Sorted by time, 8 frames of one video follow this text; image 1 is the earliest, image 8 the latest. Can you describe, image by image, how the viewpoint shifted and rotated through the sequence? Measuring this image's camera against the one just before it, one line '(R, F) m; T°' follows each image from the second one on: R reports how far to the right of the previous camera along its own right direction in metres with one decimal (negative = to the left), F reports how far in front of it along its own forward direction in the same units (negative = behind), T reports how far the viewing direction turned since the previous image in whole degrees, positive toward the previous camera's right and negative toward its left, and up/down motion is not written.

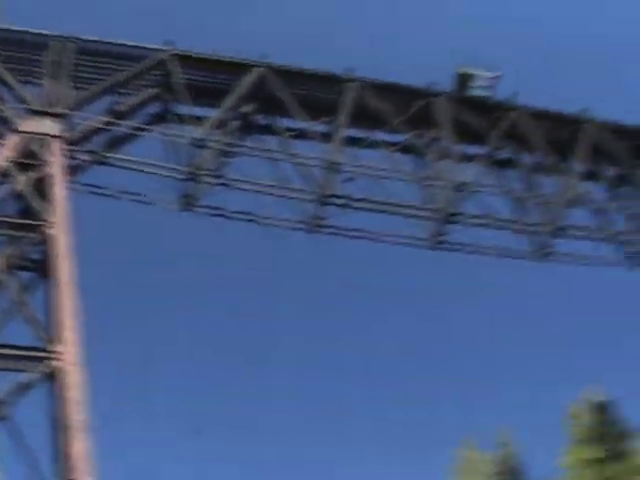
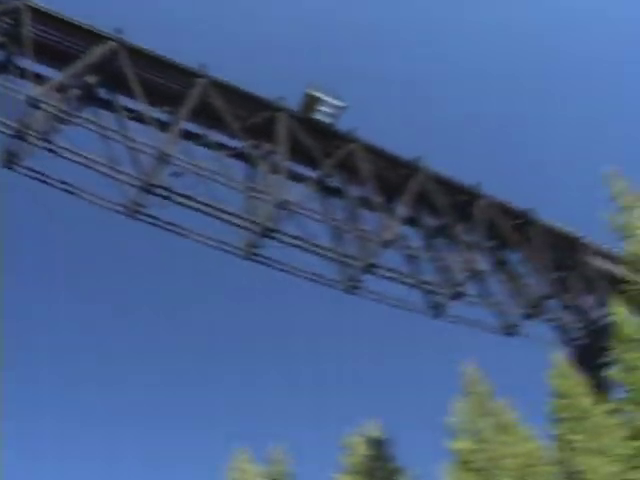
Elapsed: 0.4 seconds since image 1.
(+0.1, 0.0) m; +10°
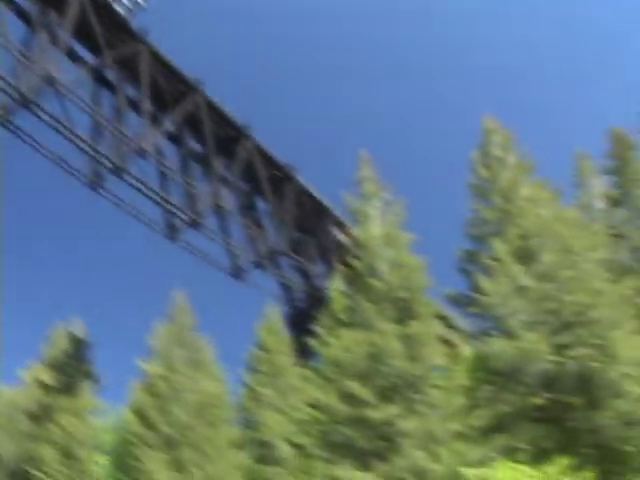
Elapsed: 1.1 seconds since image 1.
(+0.4, 0.0) m; +13°
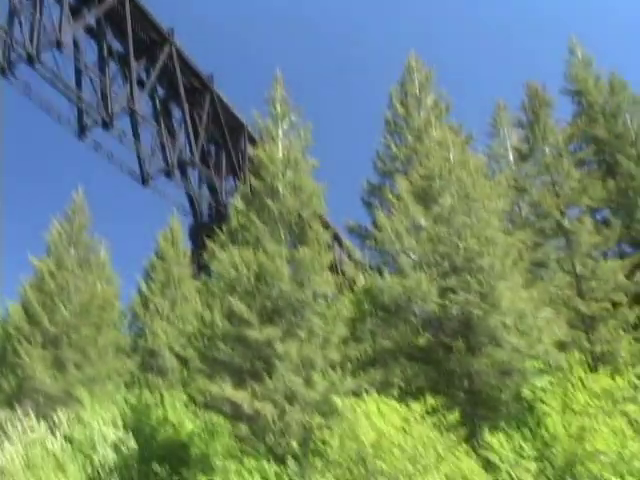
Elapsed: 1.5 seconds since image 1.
(+0.3, +0.1) m; +5°
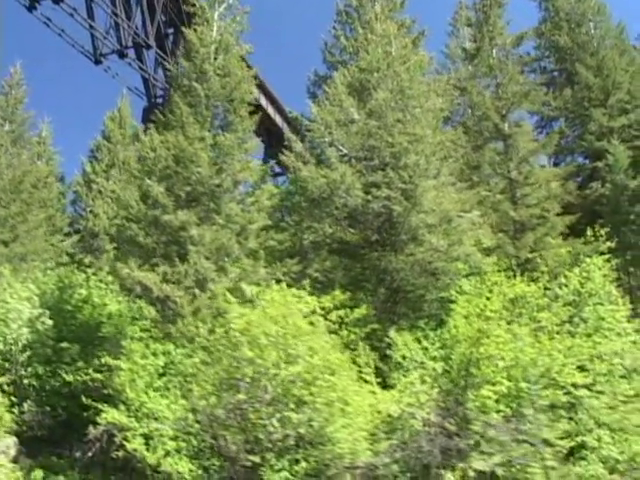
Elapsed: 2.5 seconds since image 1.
(+0.8, +0.2) m; +1°
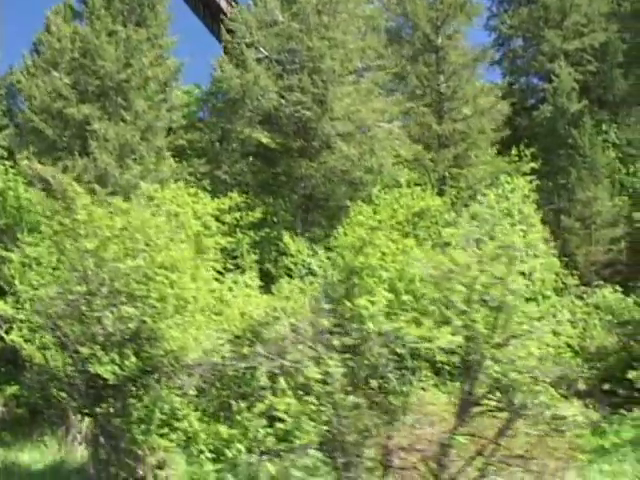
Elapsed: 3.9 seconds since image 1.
(+1.1, +0.2) m; +1°
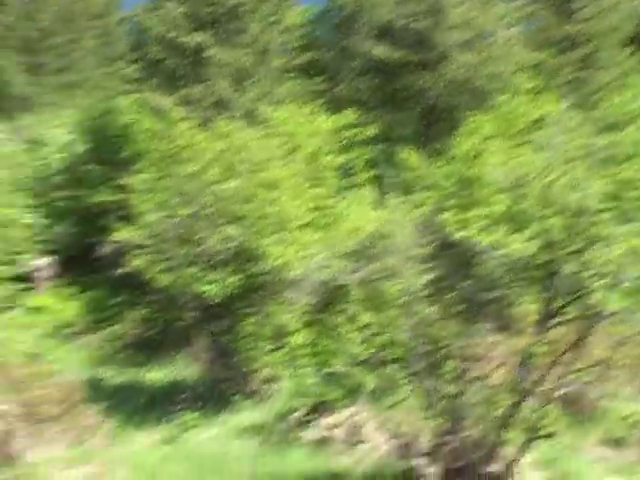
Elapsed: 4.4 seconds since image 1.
(+0.4, +0.1) m; -8°
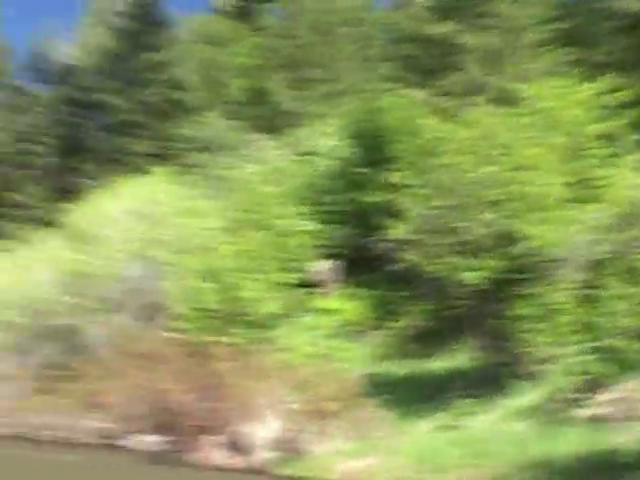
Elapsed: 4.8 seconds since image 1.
(+0.3, -0.1) m; -16°
